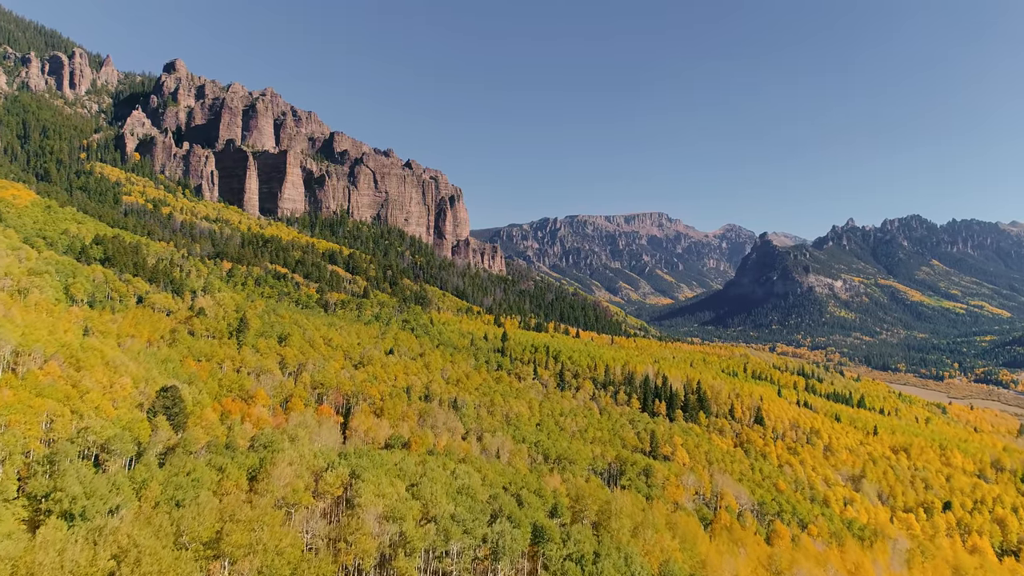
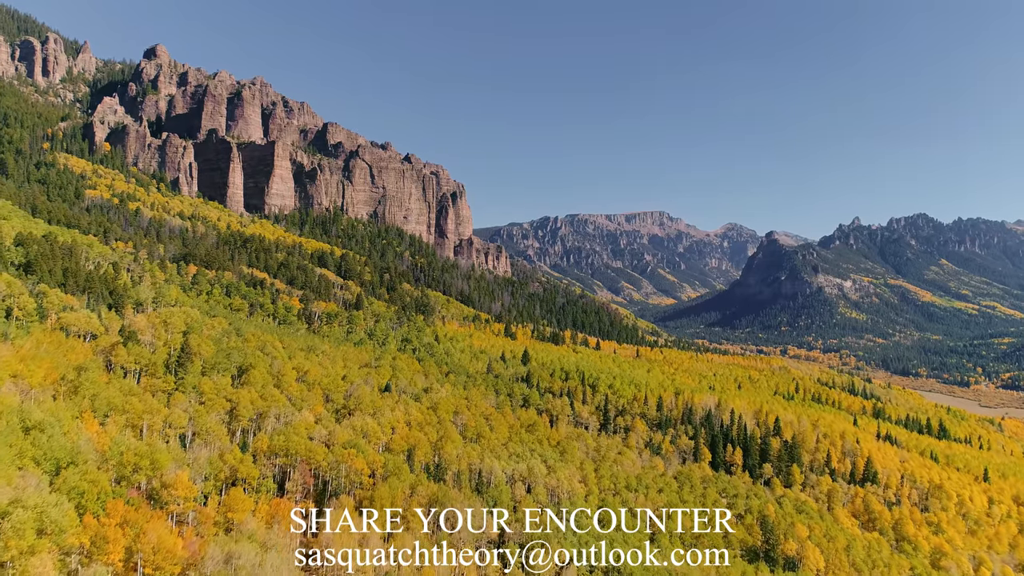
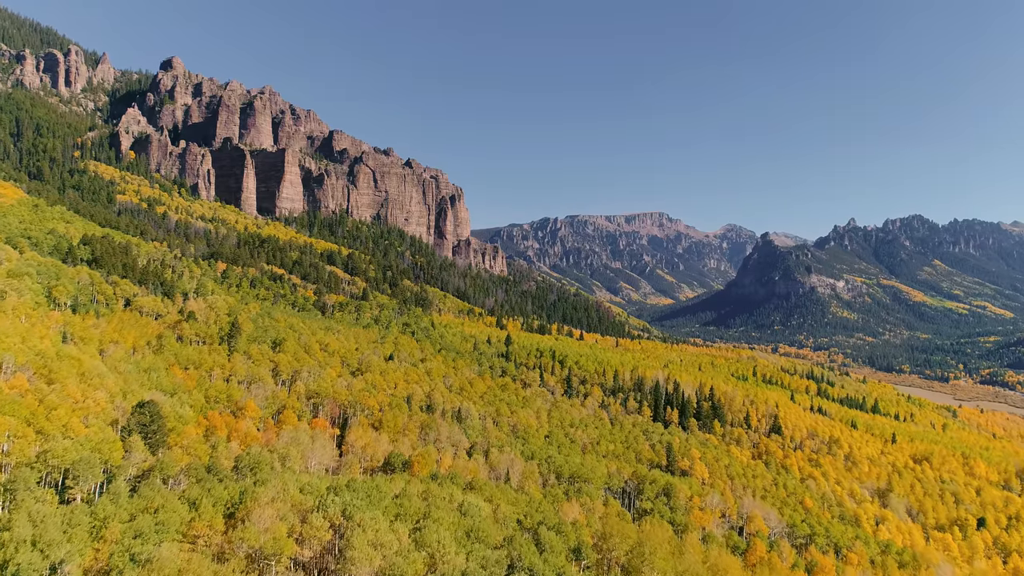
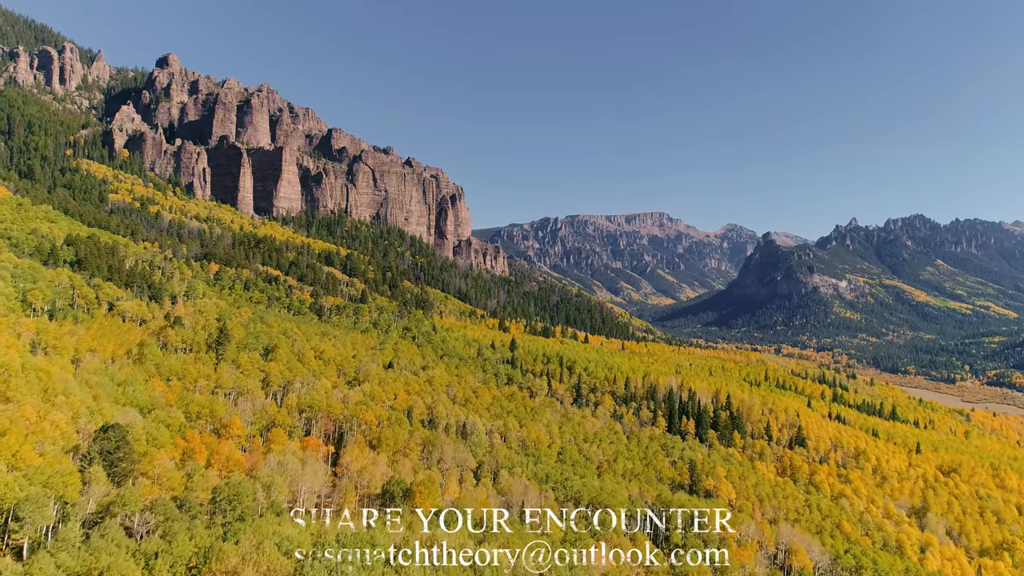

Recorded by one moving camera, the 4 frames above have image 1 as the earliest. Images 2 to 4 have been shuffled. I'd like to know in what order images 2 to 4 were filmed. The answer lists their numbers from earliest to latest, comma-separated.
3, 4, 2
